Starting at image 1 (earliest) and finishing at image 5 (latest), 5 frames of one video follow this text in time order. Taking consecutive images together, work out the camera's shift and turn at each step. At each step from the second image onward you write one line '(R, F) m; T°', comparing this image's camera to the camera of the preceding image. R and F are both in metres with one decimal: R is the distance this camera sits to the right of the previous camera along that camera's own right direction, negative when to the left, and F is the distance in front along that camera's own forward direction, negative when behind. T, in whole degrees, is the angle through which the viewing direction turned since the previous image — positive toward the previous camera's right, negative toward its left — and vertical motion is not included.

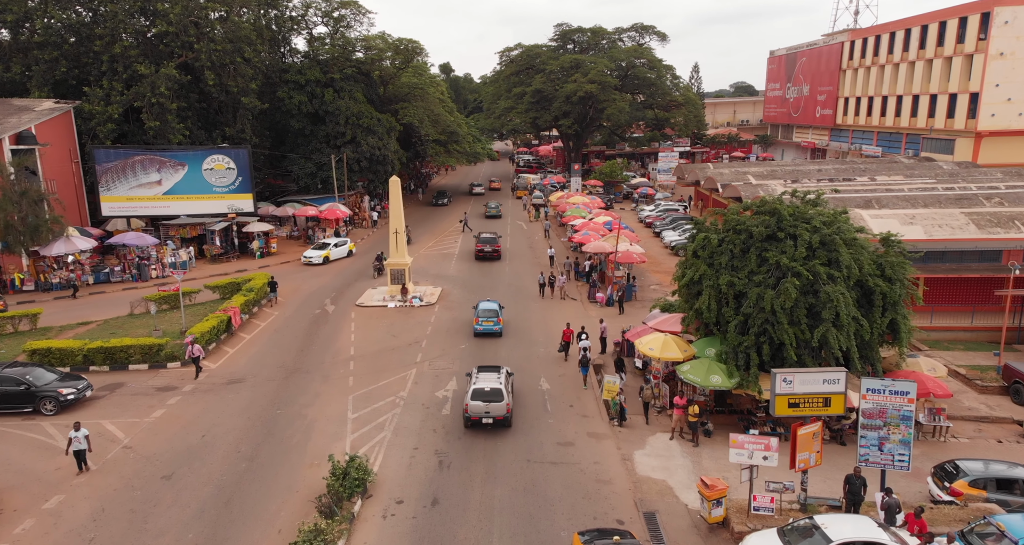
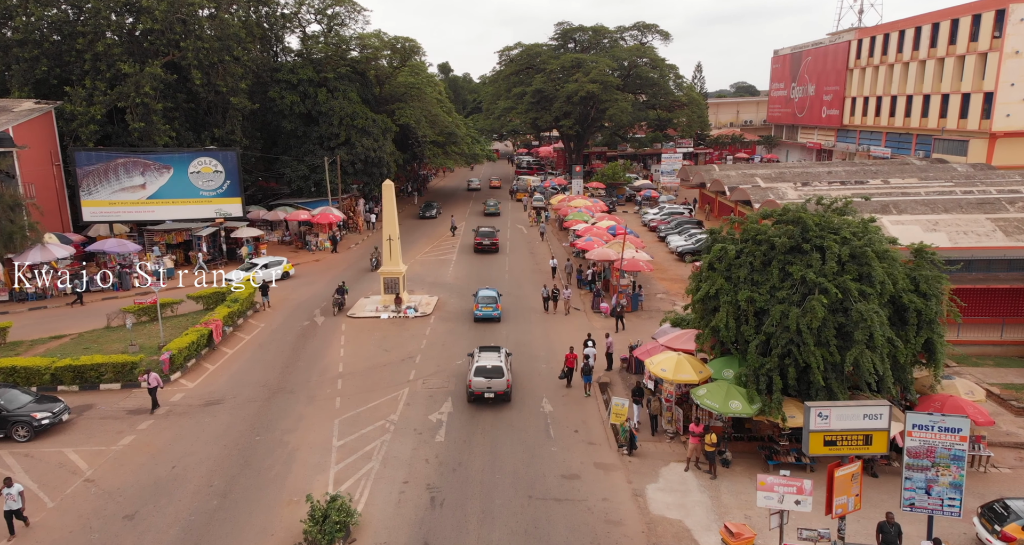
(0.0, +1.5) m; 0°
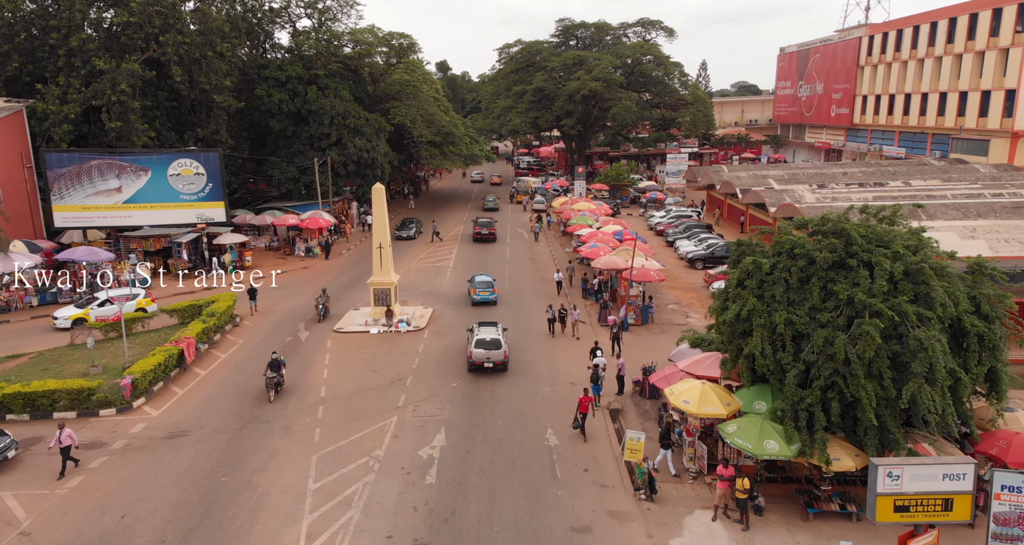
(0.0, +2.1) m; 0°
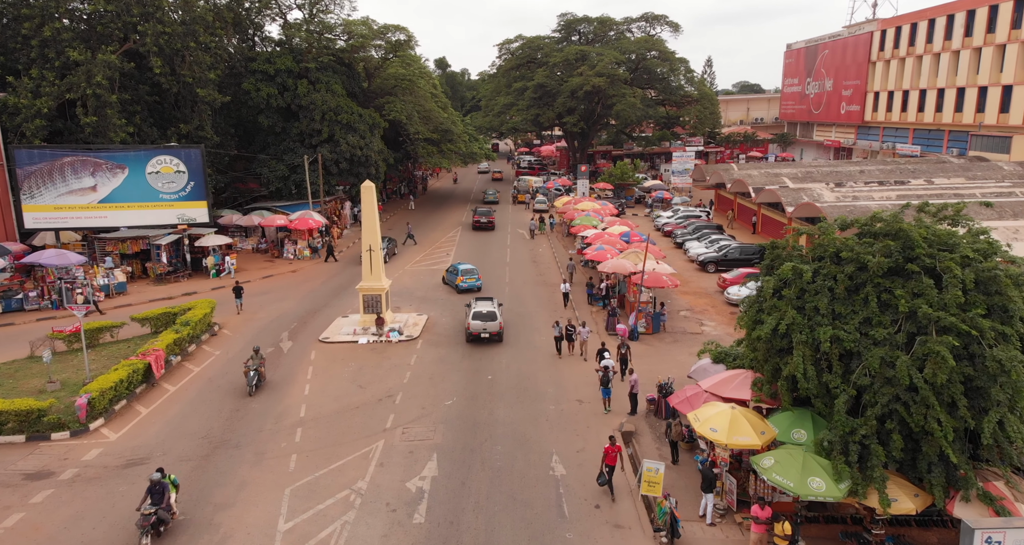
(0.0, +2.0) m; 0°
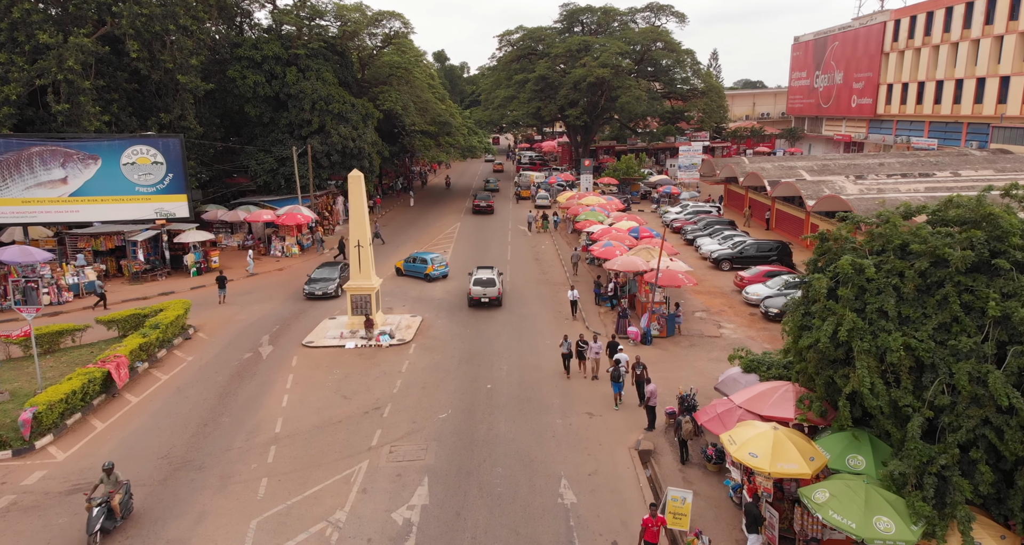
(0.0, +2.0) m; 0°
